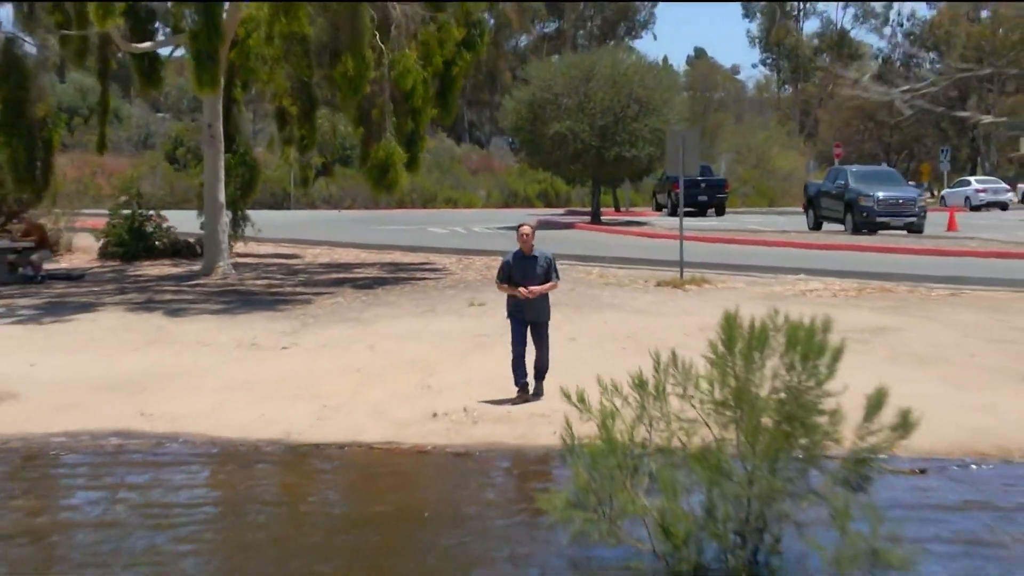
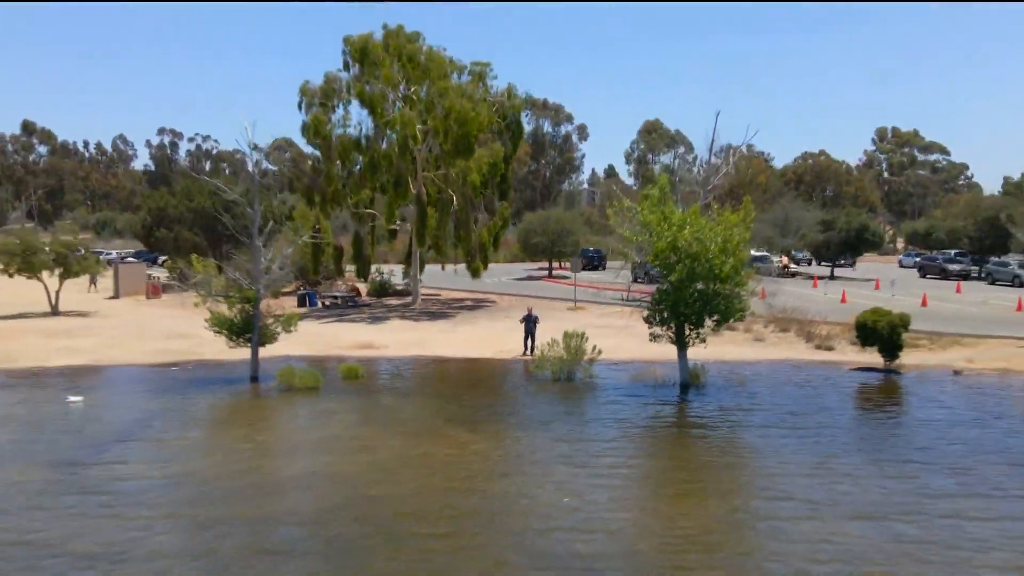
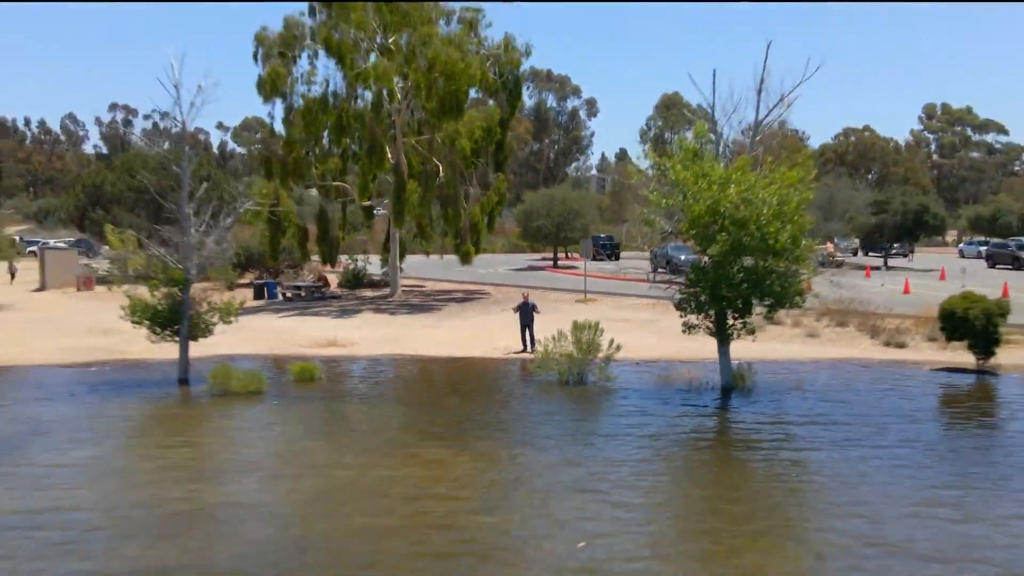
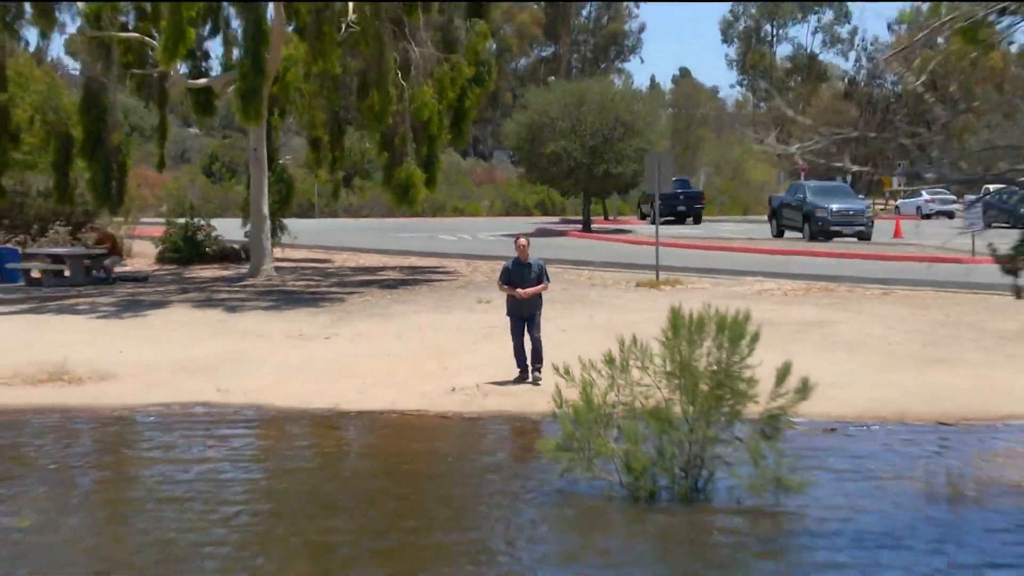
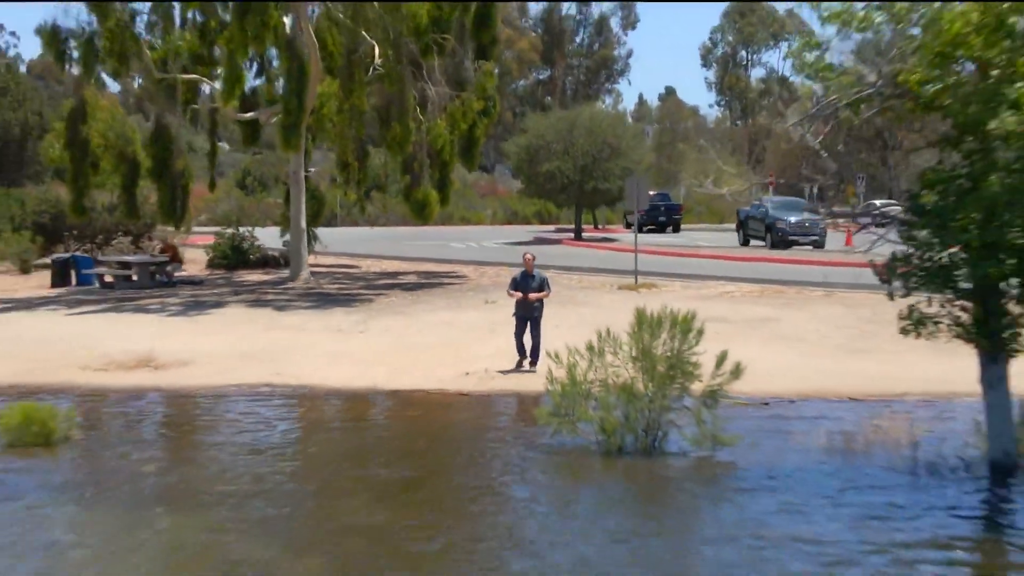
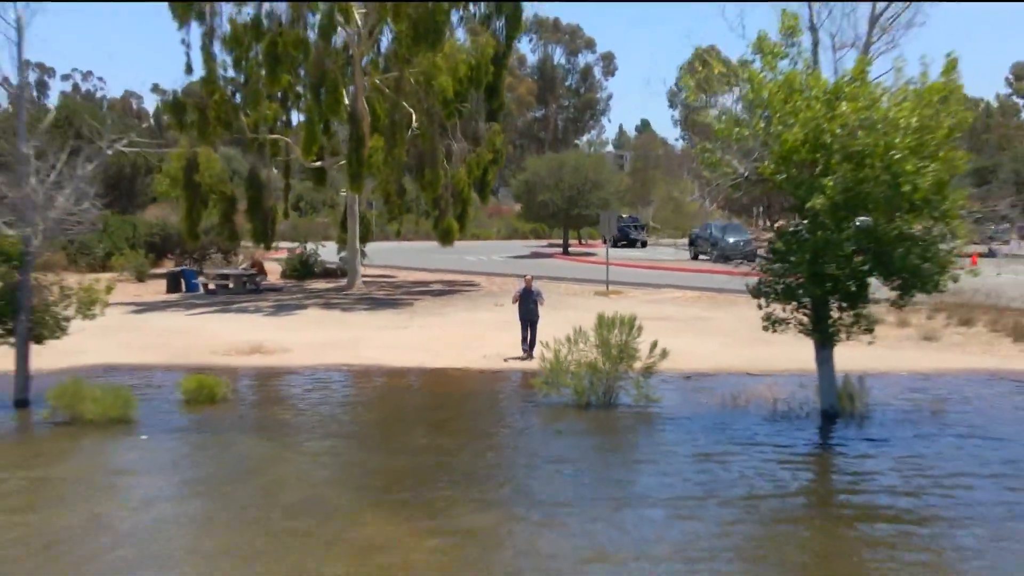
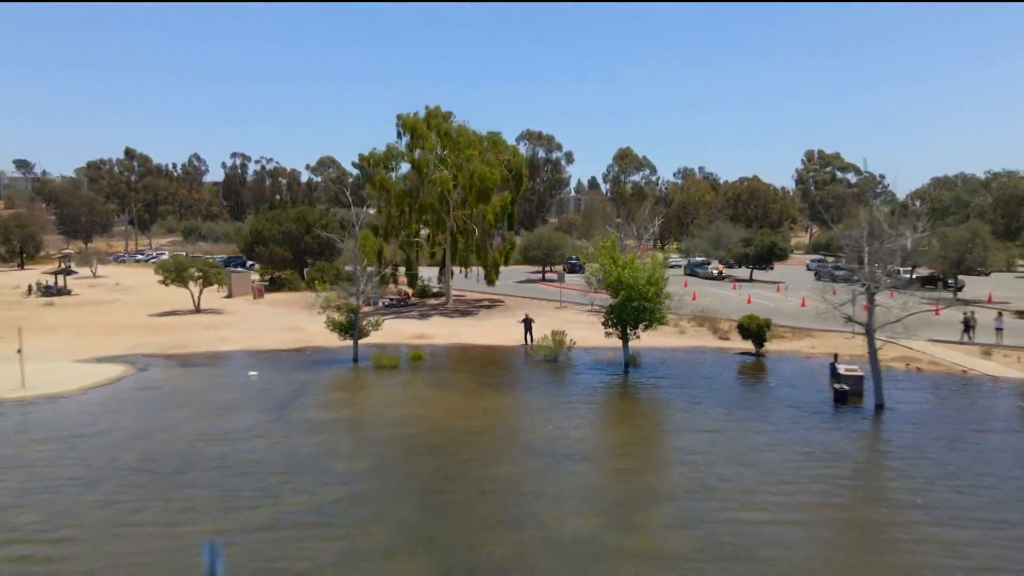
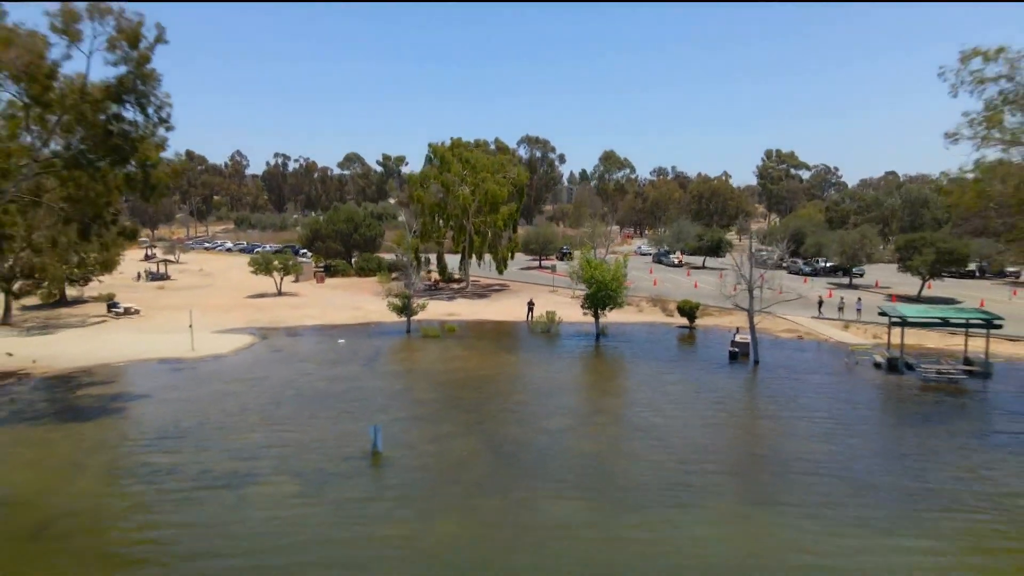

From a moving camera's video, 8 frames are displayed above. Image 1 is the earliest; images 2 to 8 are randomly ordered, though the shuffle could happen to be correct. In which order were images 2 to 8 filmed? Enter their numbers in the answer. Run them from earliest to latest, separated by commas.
4, 5, 6, 3, 2, 7, 8
